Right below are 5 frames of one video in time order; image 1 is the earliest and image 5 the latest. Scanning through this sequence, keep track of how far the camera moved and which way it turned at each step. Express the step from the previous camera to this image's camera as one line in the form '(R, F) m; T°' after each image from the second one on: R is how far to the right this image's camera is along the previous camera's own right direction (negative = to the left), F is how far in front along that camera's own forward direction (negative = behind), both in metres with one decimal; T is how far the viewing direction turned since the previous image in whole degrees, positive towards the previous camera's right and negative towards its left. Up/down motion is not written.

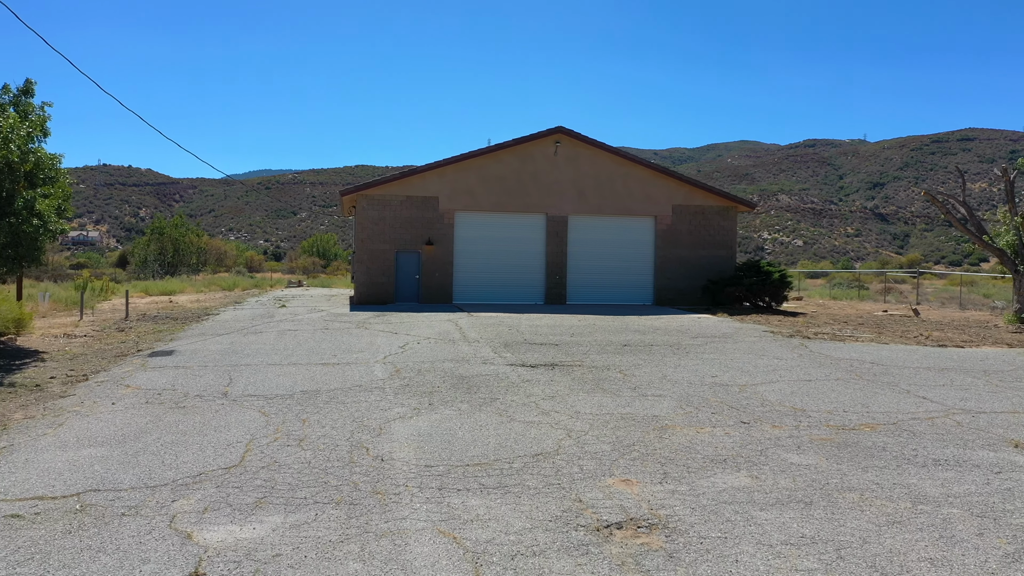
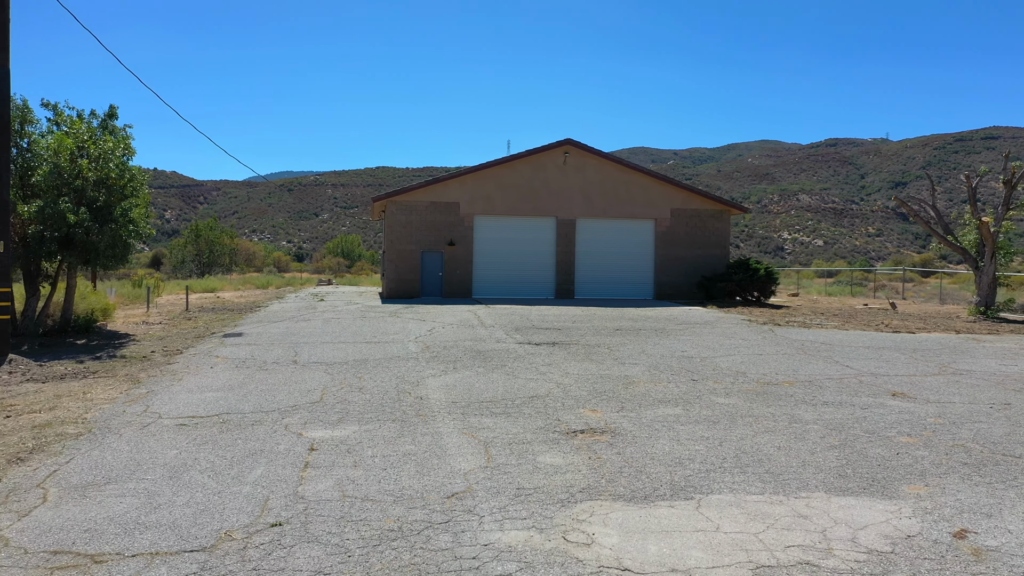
(+0.2, -2.3) m; -2°
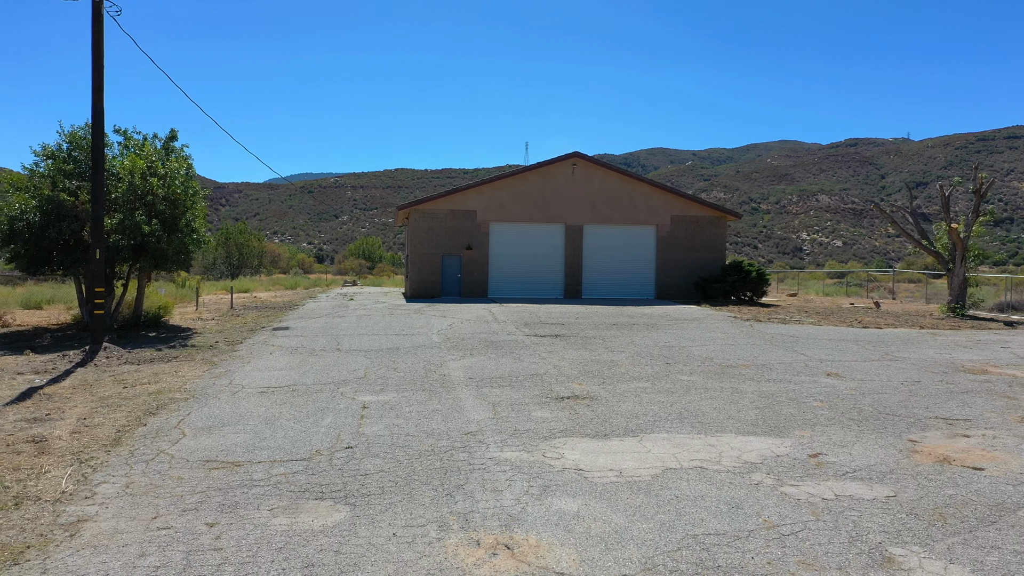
(+0.2, -2.1) m; -1°
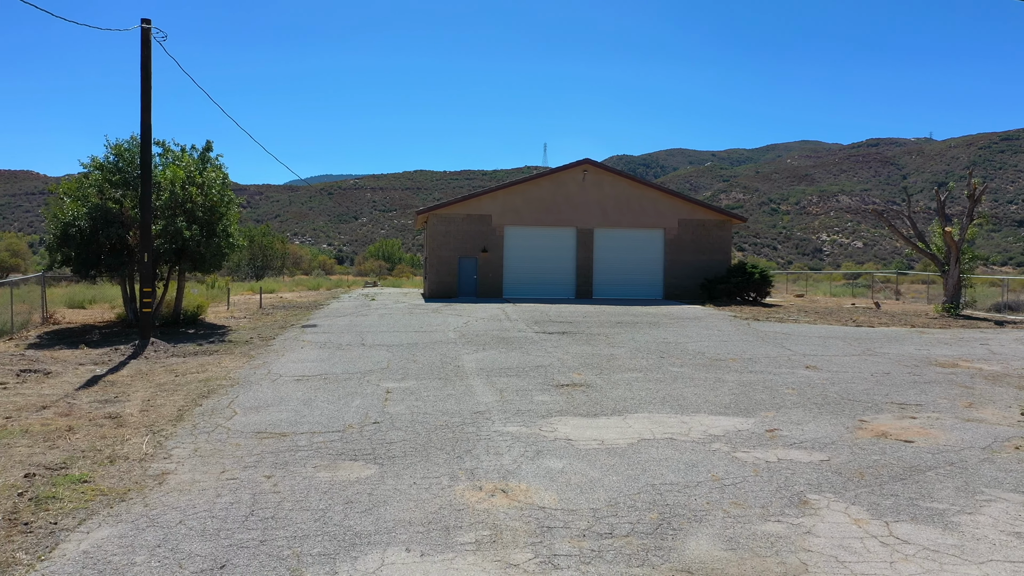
(+0.2, -1.2) m; -1°
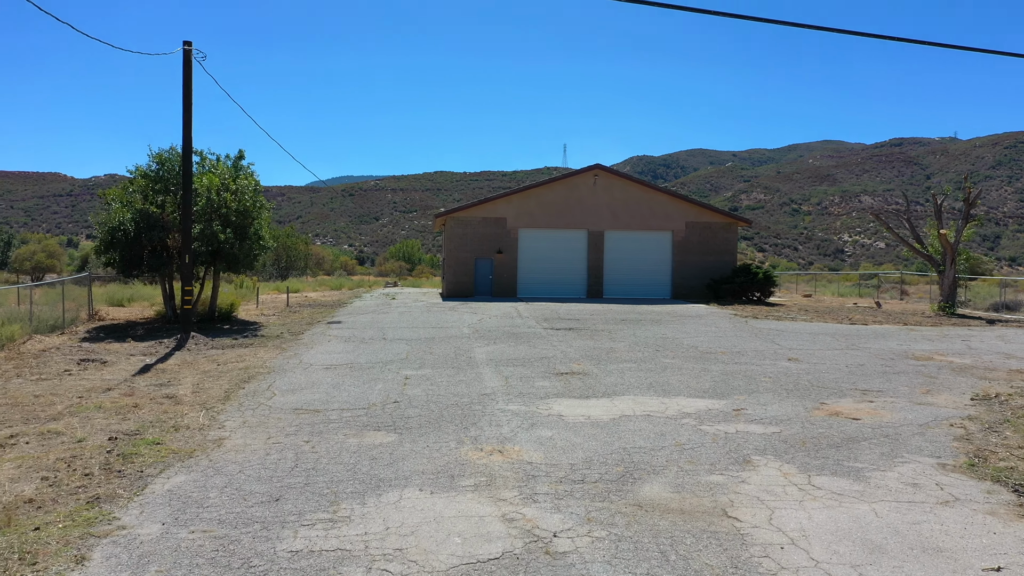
(+0.2, -1.2) m; -2°
